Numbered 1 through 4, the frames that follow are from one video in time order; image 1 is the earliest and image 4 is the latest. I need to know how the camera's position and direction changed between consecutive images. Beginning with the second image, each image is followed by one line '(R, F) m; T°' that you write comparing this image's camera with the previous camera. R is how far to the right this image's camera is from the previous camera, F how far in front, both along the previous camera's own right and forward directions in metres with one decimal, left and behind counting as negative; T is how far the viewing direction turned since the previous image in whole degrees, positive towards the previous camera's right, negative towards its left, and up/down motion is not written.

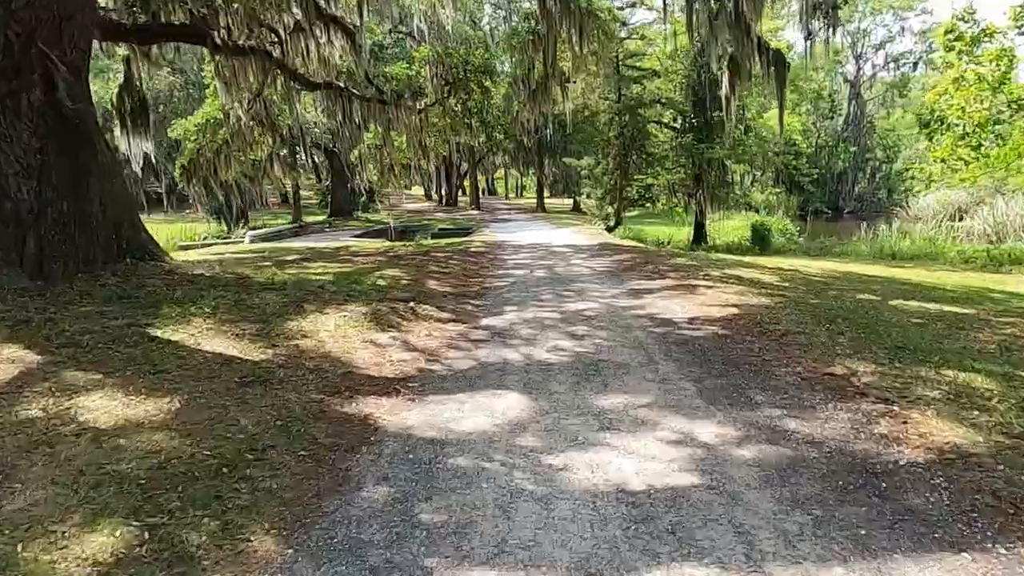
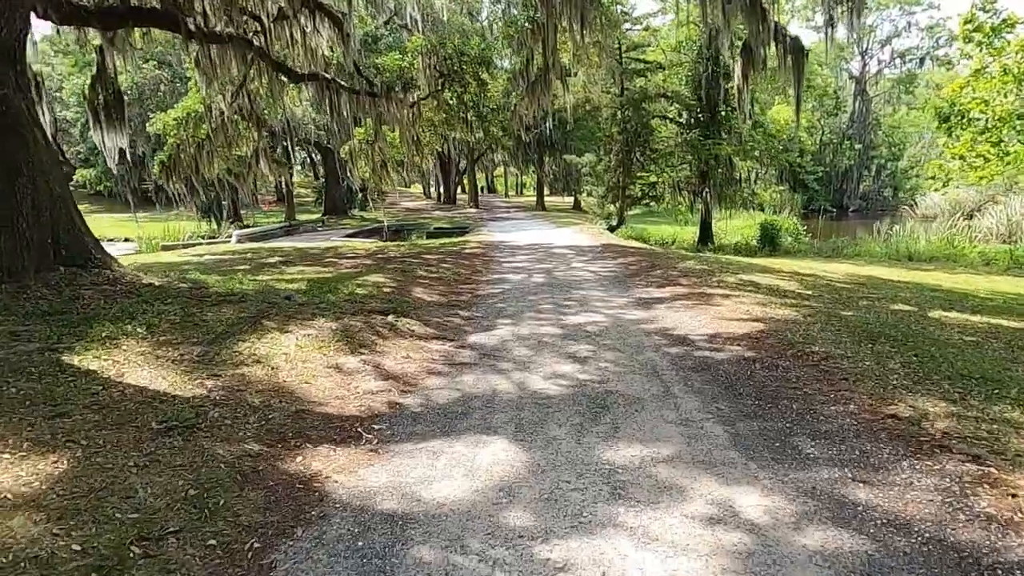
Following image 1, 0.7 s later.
(+0.1, +0.8) m; 0°
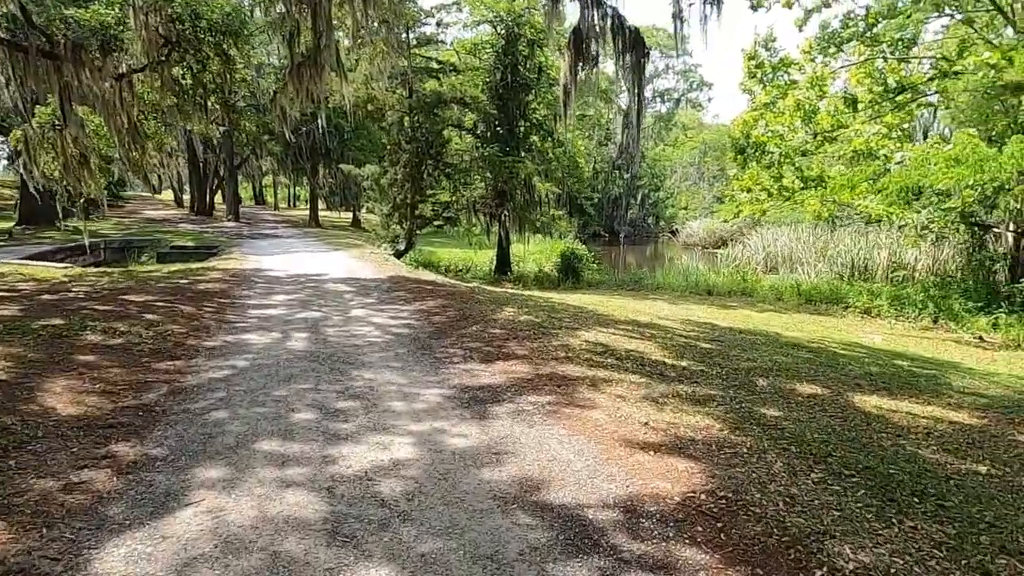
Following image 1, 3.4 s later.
(+0.3, +2.9) m; +19°
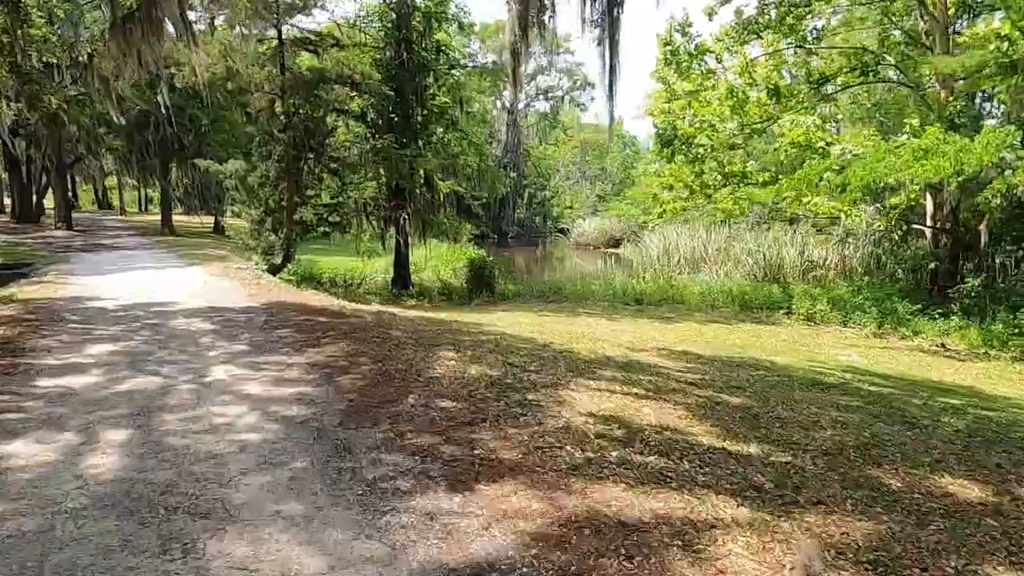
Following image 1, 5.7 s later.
(-0.5, +2.3) m; +10°
